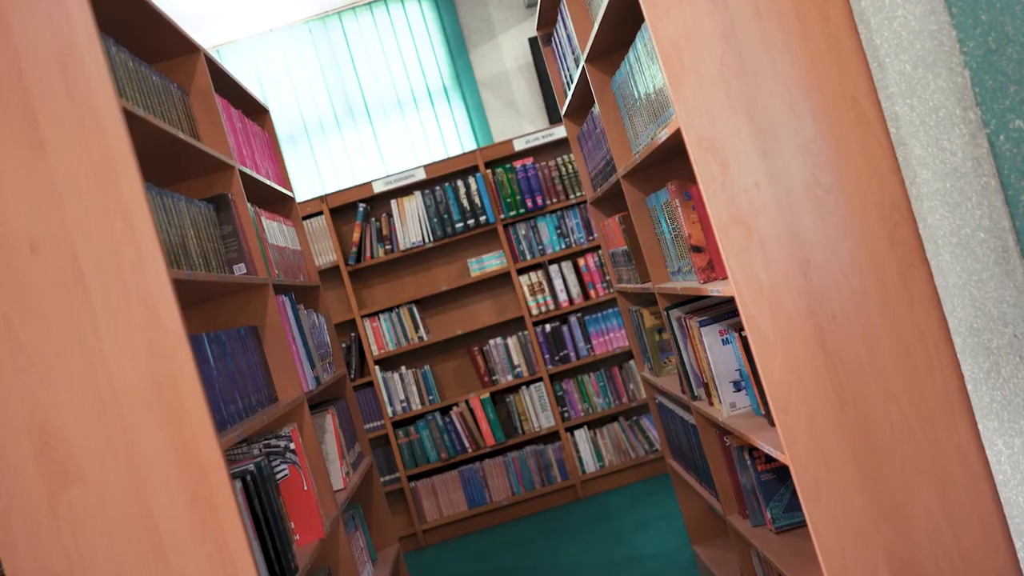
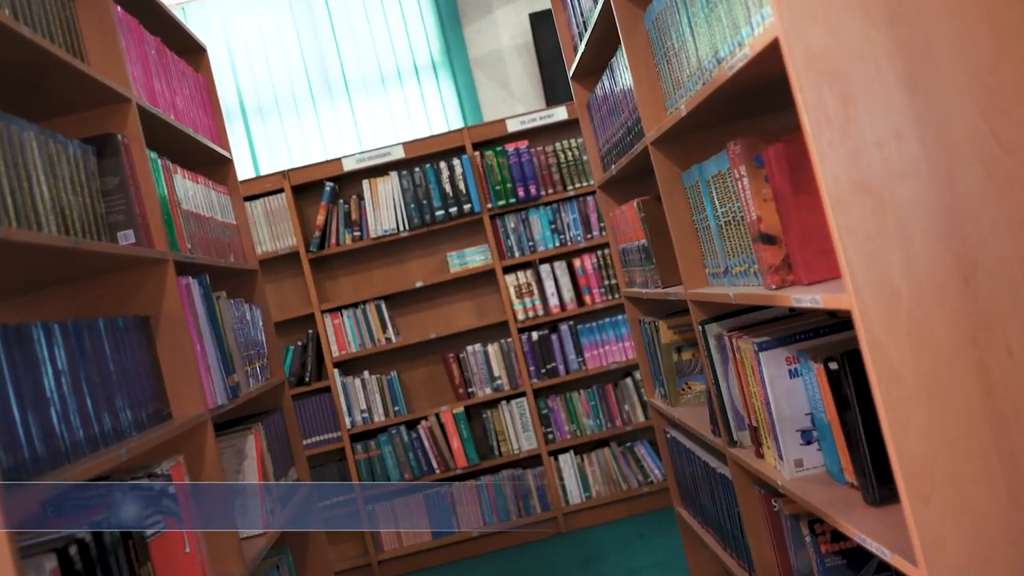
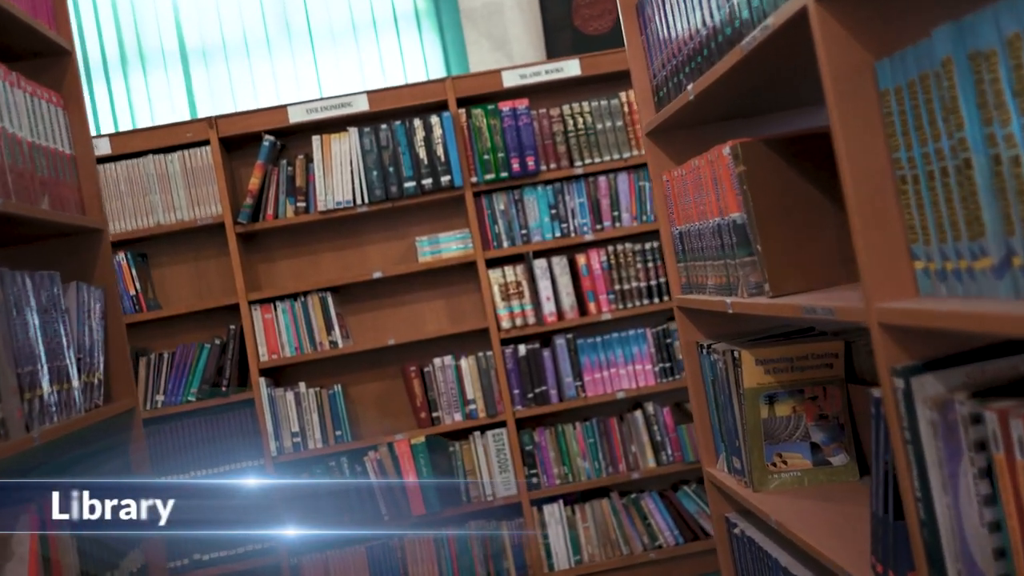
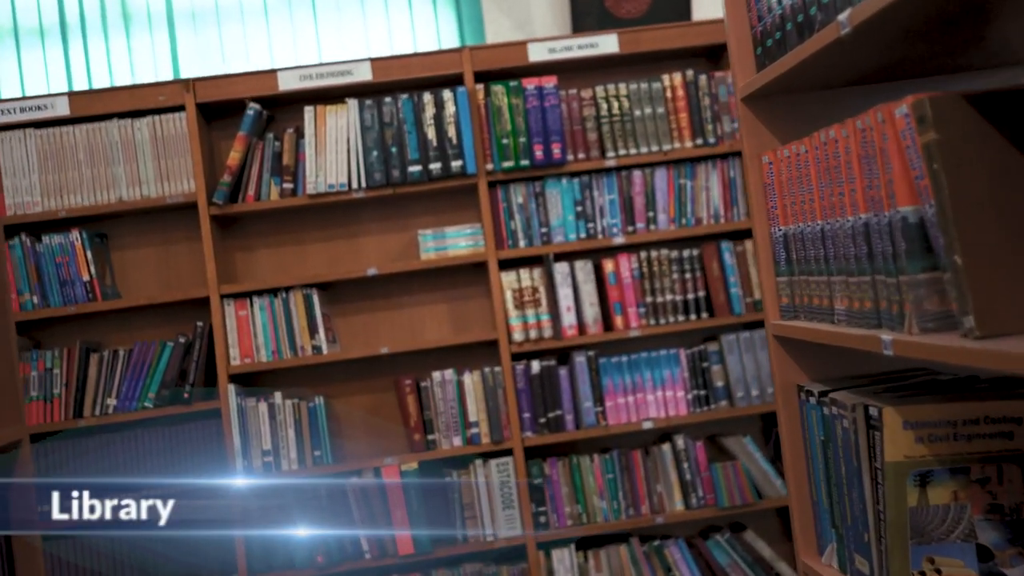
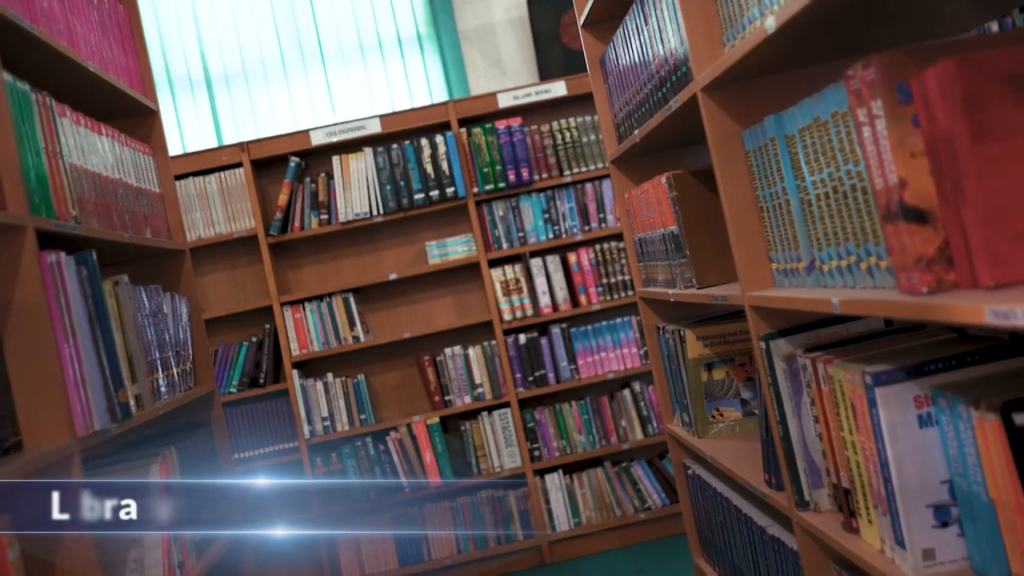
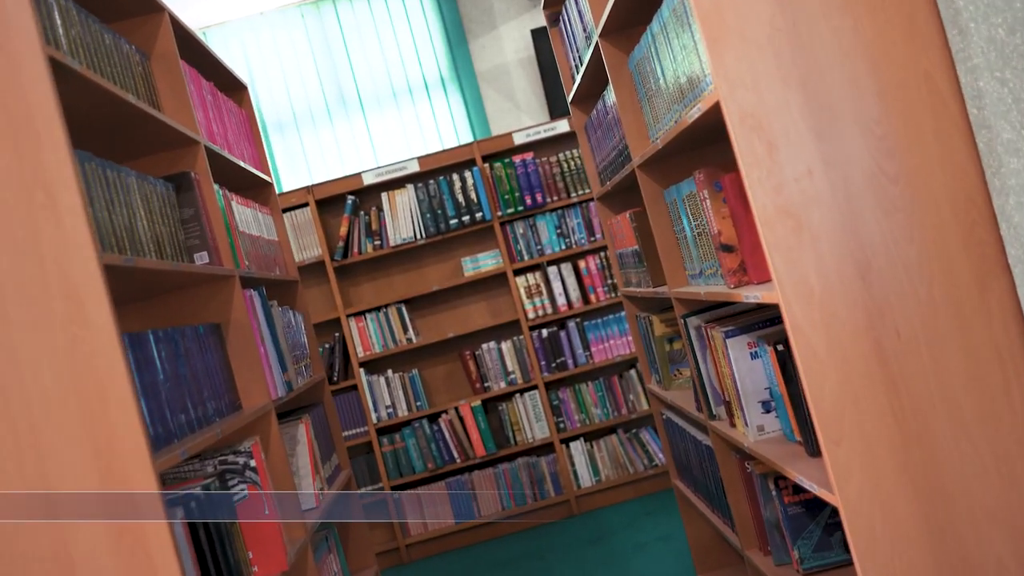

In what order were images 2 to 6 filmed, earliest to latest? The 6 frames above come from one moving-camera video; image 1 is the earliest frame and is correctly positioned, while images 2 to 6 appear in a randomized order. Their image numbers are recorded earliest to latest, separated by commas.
6, 2, 5, 3, 4
